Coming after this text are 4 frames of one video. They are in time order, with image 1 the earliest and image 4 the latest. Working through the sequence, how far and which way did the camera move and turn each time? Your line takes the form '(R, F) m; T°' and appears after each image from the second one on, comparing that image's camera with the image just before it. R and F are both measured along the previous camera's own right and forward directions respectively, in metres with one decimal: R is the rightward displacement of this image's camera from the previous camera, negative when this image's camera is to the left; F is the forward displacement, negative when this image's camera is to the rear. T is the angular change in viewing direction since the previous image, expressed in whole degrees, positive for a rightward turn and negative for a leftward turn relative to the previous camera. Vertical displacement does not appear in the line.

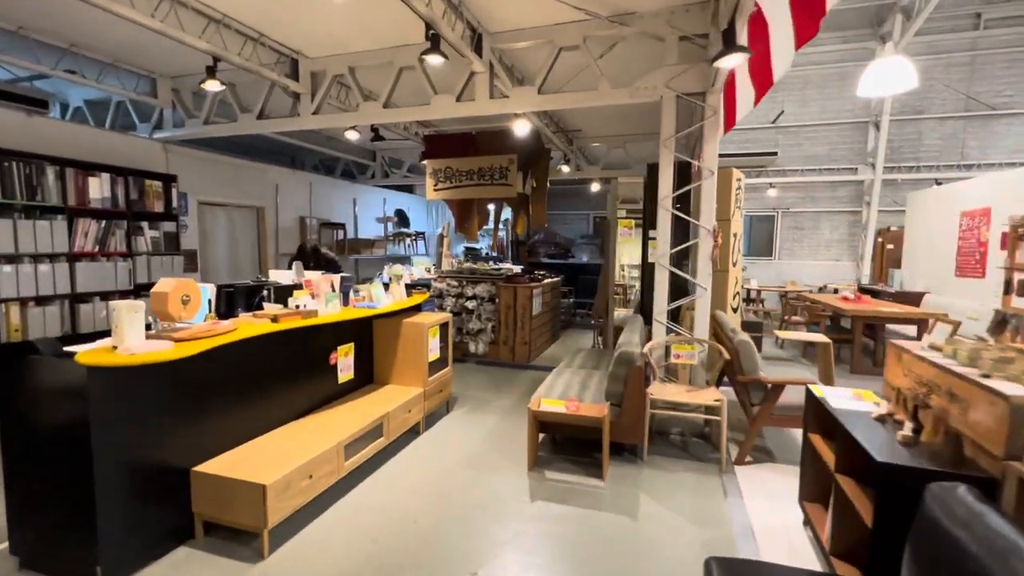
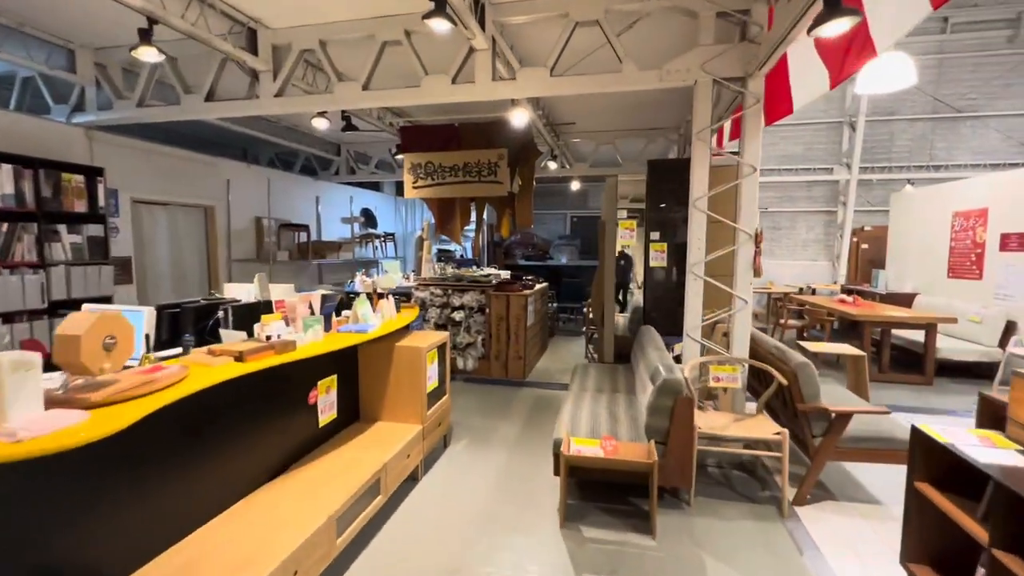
(-0.3, +0.6) m; +5°
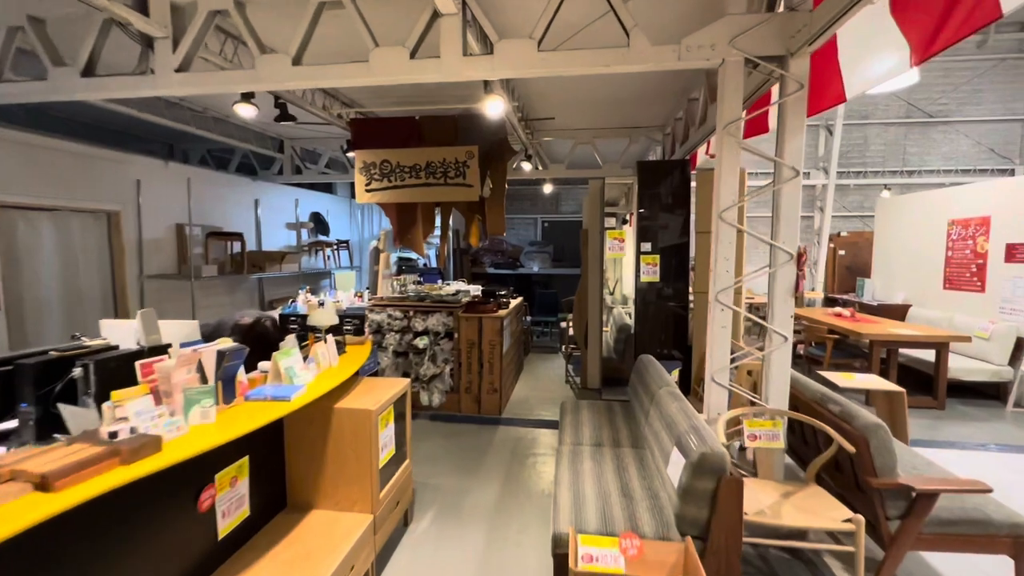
(-0.1, +0.7) m; +4°
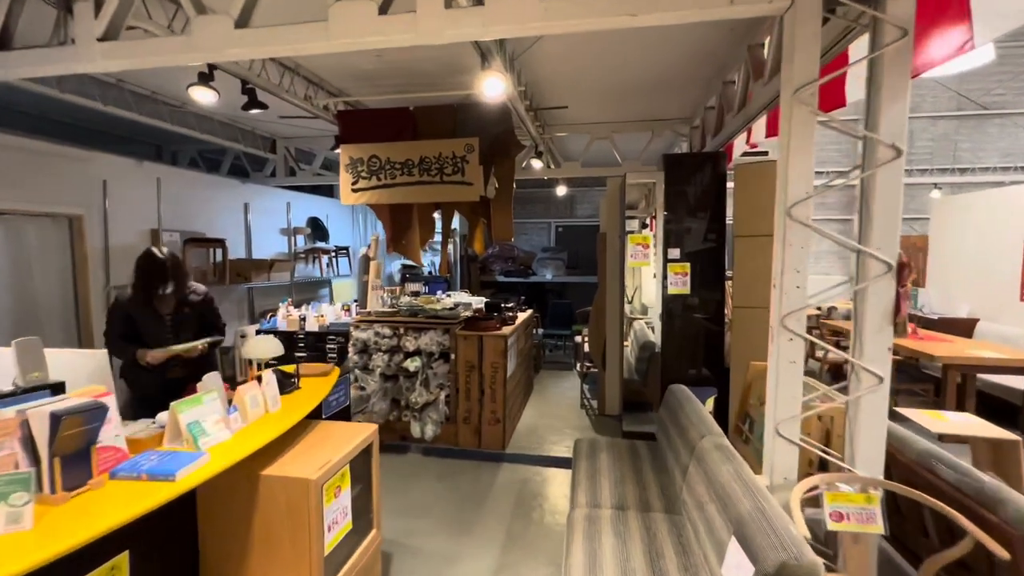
(+0.1, +0.6) m; -2°
